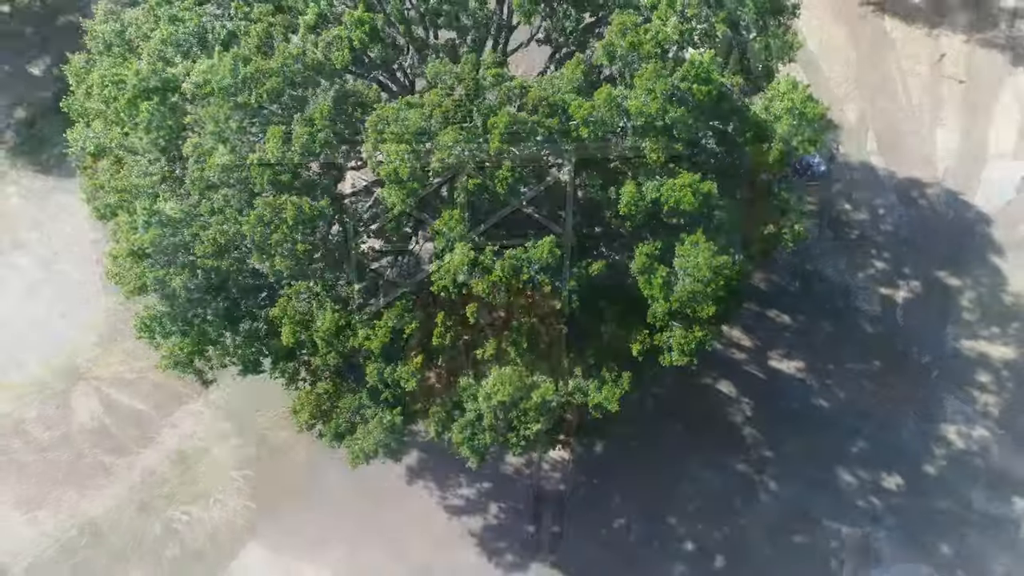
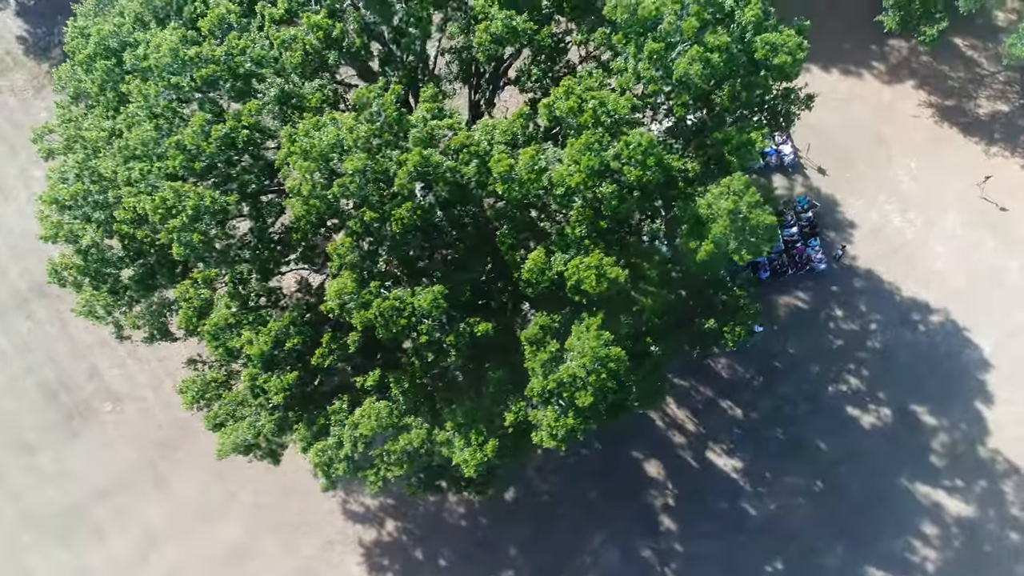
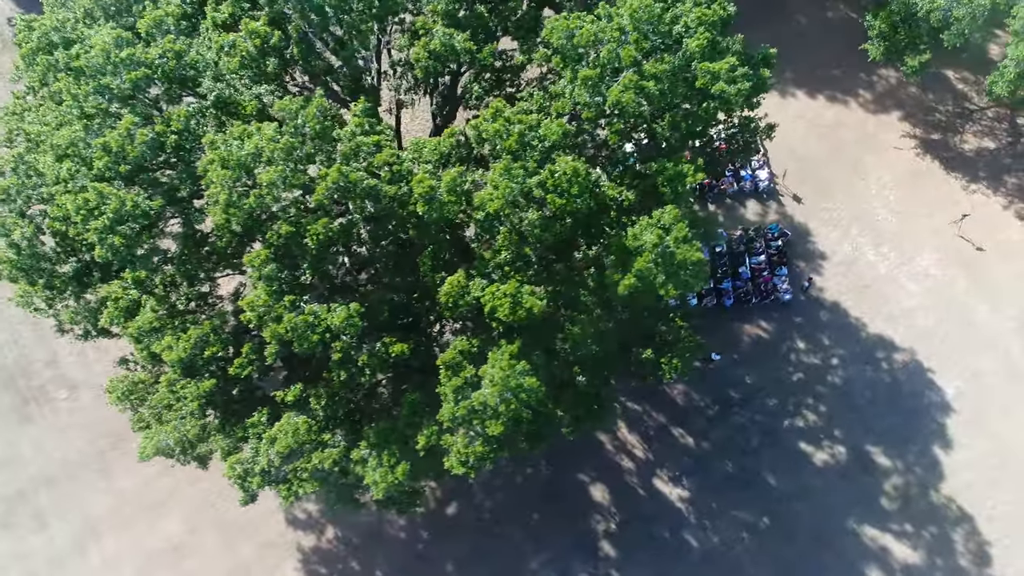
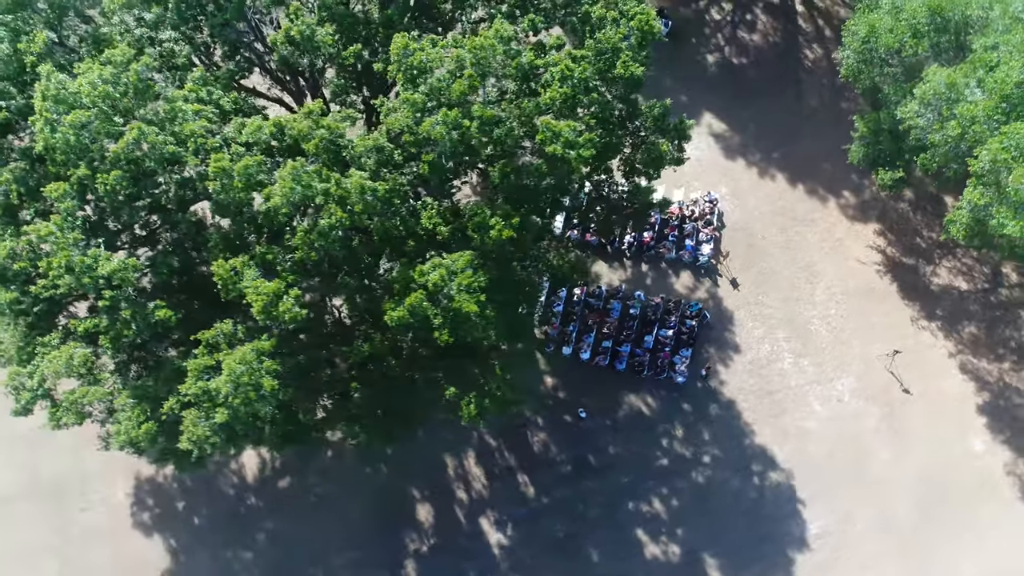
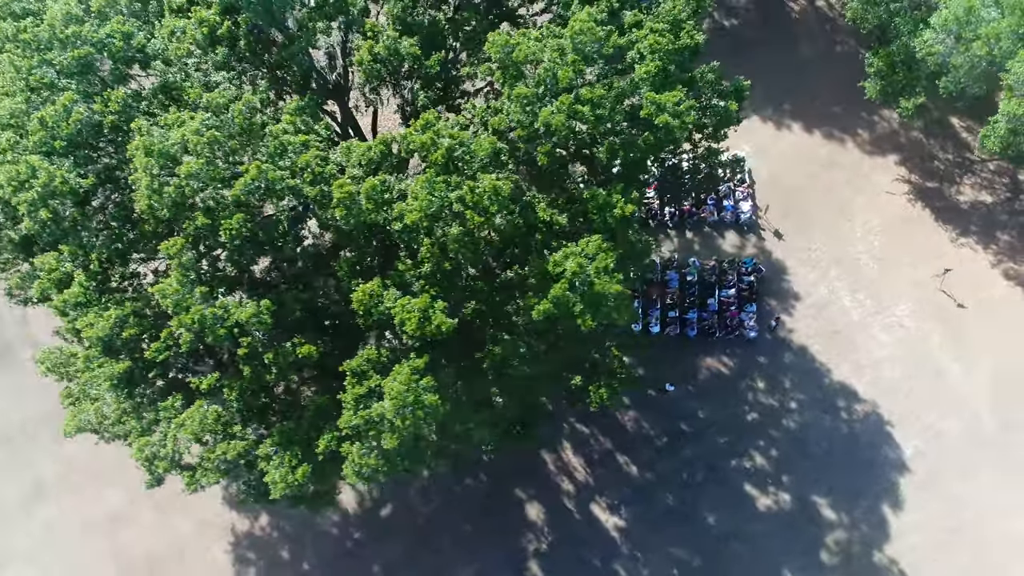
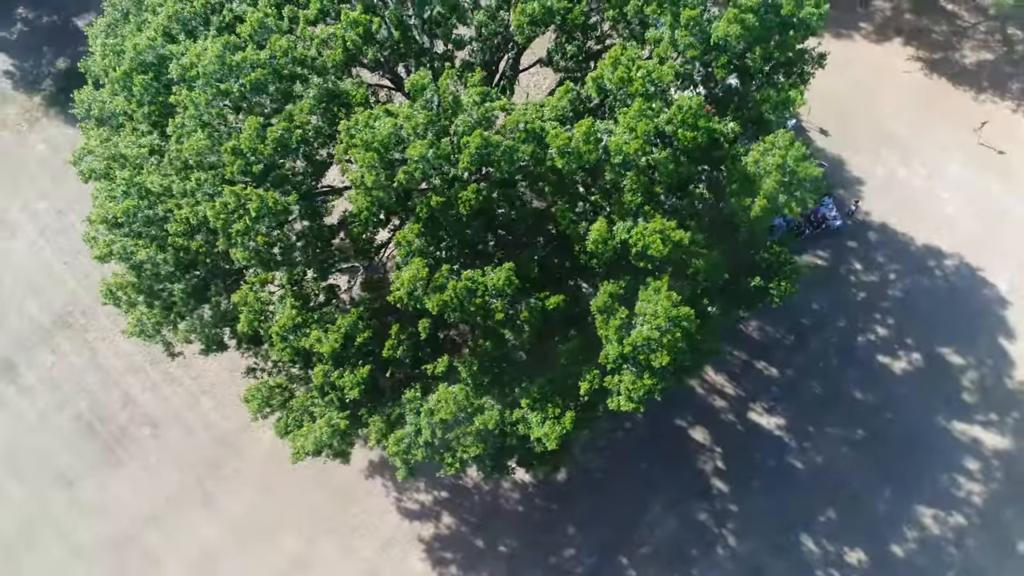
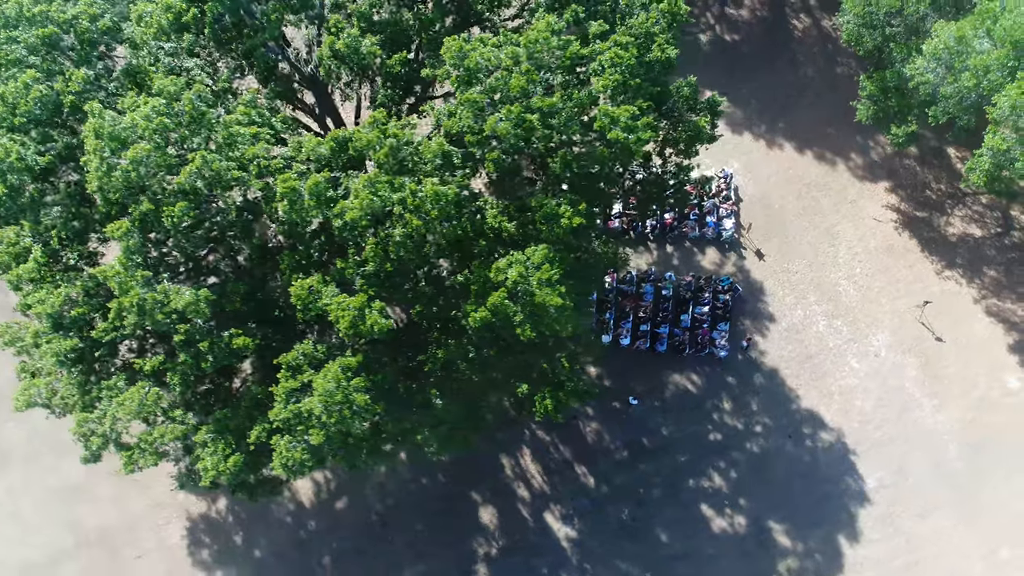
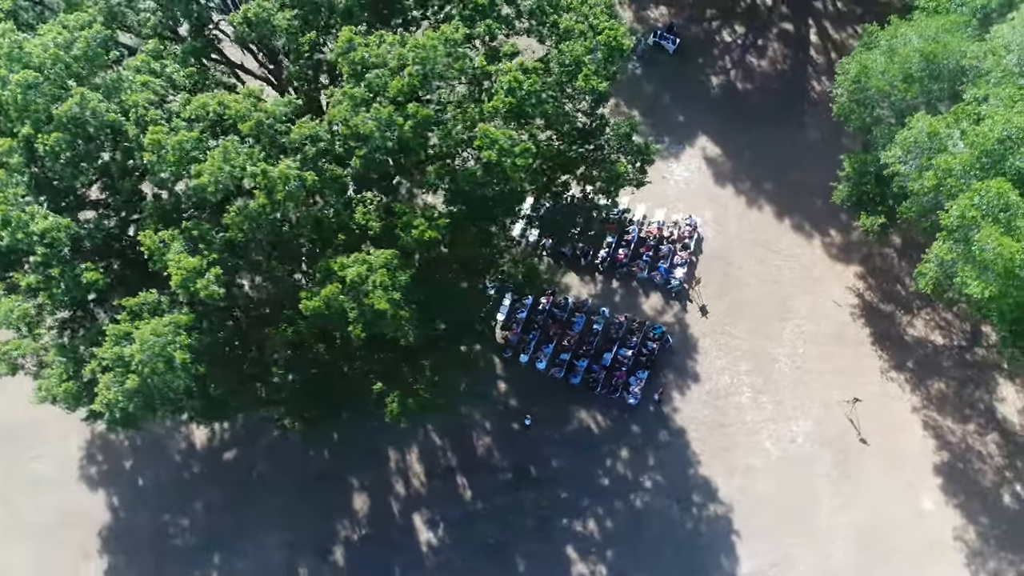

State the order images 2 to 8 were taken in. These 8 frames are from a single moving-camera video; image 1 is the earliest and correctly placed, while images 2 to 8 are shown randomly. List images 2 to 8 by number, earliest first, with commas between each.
6, 2, 3, 5, 7, 4, 8
